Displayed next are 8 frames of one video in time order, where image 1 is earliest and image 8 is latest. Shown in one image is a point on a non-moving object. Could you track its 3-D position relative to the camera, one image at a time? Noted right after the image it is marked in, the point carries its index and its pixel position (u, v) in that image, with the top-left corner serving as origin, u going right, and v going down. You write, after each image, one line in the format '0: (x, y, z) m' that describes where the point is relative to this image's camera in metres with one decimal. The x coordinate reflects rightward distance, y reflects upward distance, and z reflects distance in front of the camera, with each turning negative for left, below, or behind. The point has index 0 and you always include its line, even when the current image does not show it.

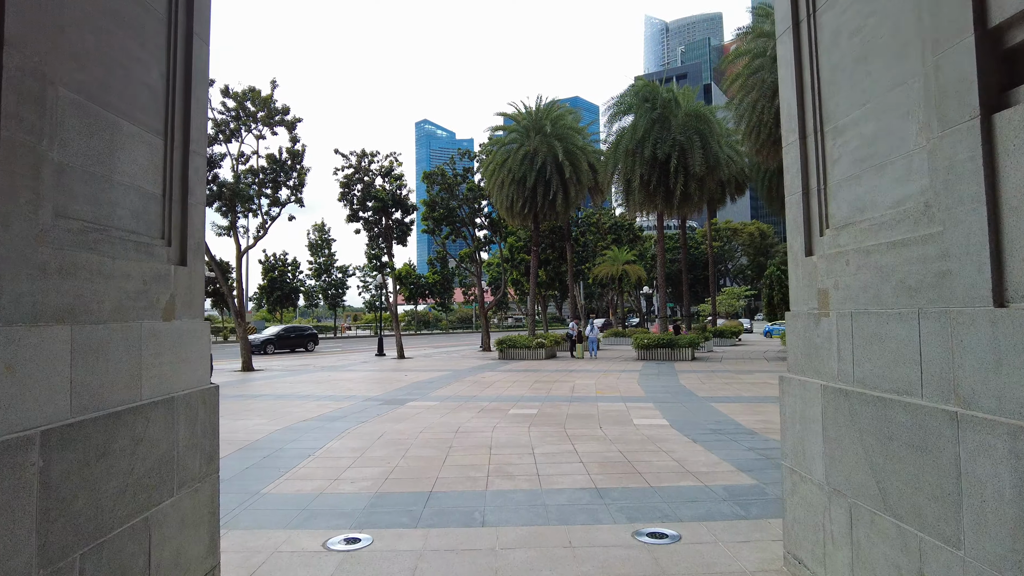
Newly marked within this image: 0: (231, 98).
0: (-8.5, +5.8, +18.1) m
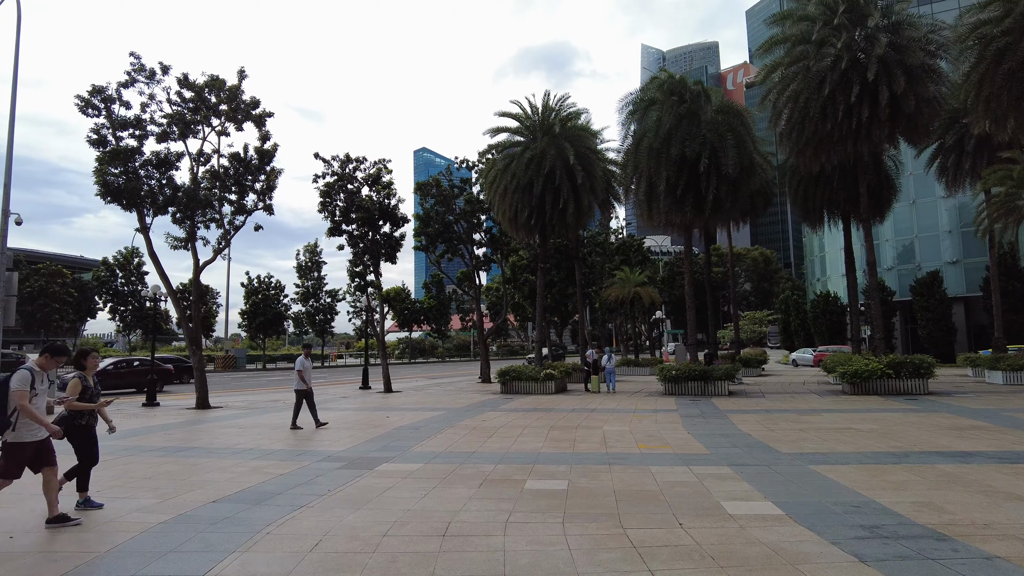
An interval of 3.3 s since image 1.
0: (-8.3, +5.3, +15.2) m
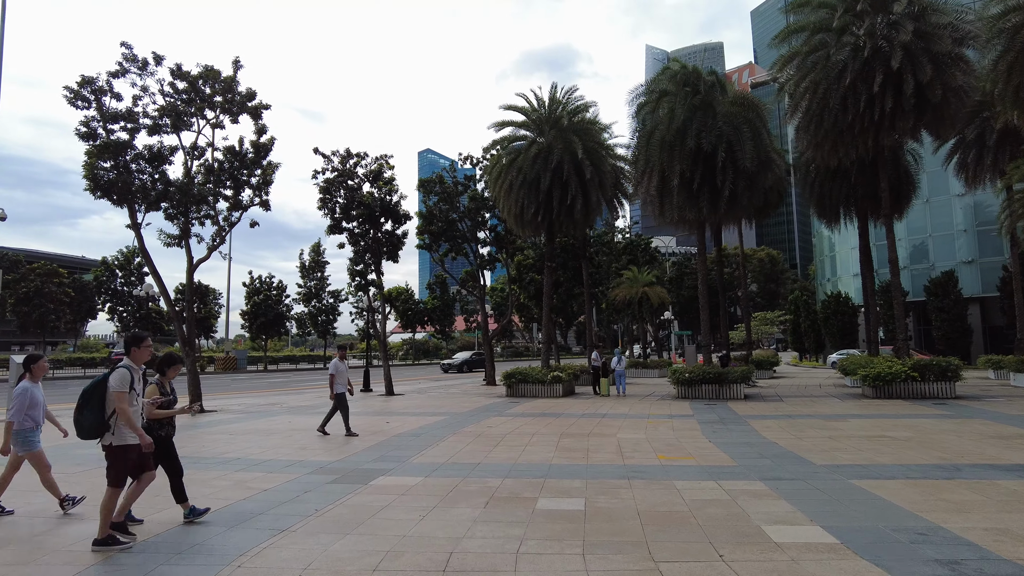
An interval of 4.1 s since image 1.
0: (-8.2, +5.3, +14.5) m
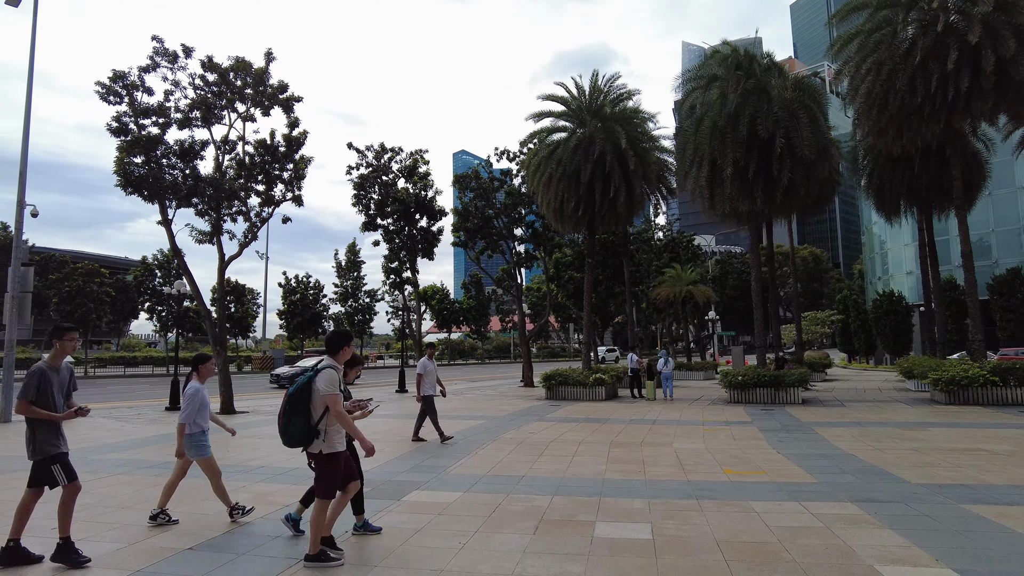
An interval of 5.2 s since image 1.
0: (-7.2, +5.3, +14.1) m
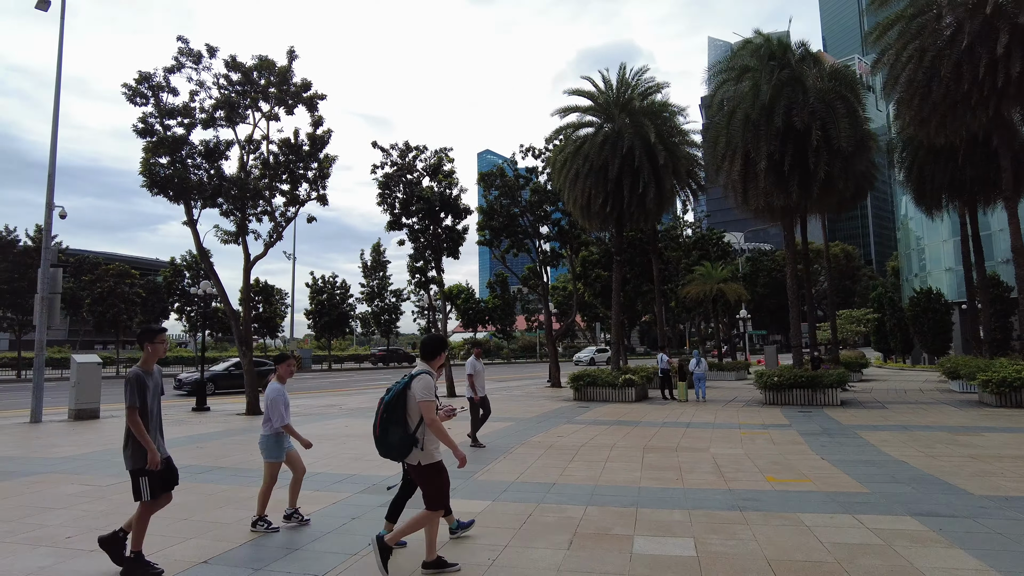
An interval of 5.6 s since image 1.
0: (-6.6, +5.3, +14.1) m
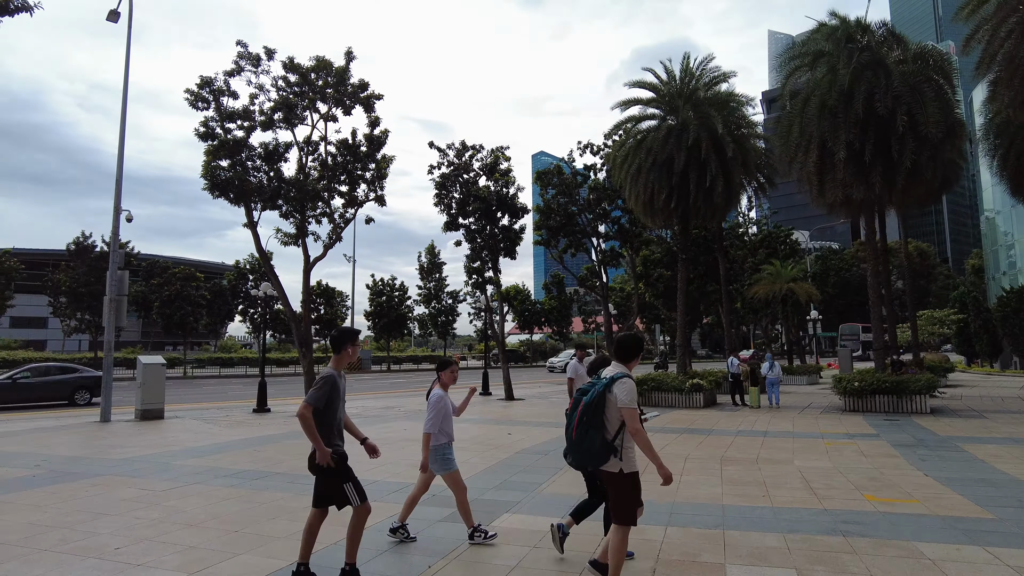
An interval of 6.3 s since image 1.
0: (-5.2, +5.3, +14.1) m
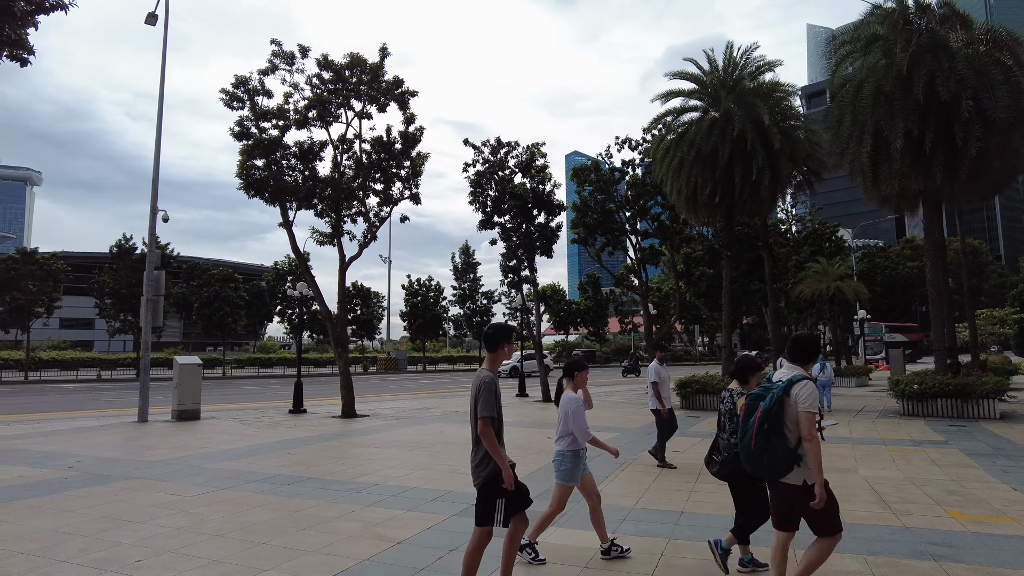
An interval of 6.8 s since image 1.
0: (-4.4, +5.3, +14.0) m
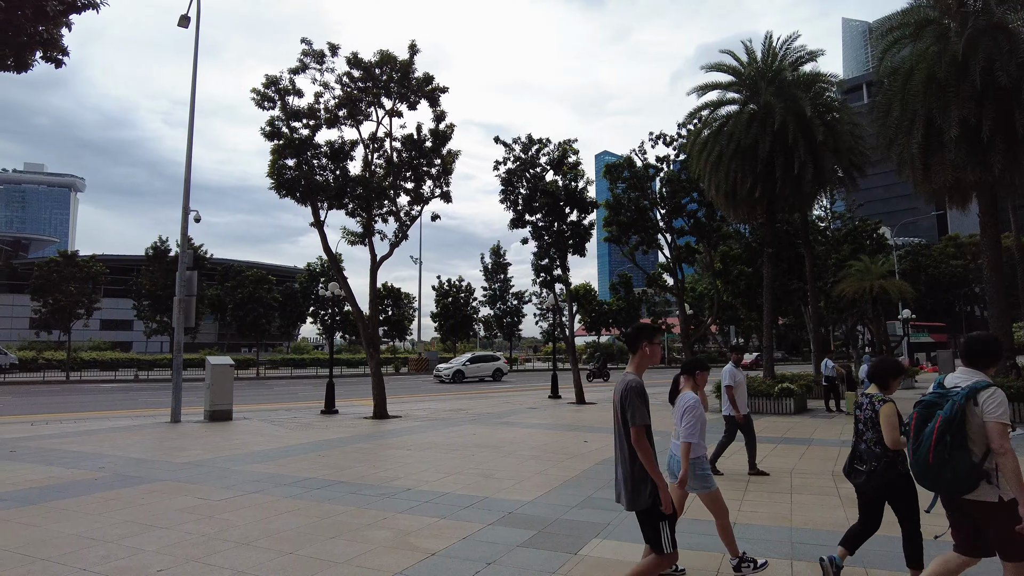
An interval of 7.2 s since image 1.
0: (-3.6, +5.3, +13.9) m
